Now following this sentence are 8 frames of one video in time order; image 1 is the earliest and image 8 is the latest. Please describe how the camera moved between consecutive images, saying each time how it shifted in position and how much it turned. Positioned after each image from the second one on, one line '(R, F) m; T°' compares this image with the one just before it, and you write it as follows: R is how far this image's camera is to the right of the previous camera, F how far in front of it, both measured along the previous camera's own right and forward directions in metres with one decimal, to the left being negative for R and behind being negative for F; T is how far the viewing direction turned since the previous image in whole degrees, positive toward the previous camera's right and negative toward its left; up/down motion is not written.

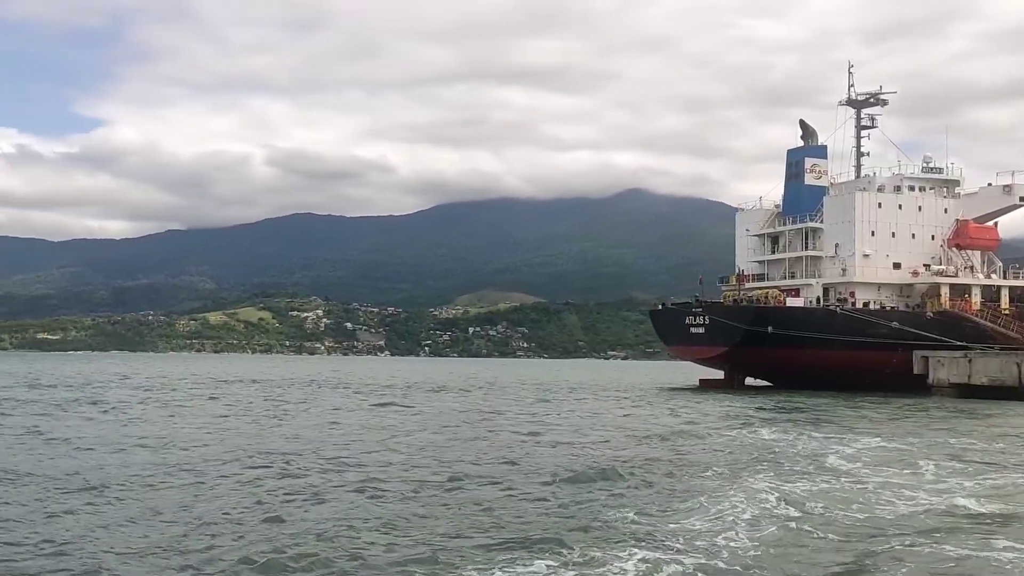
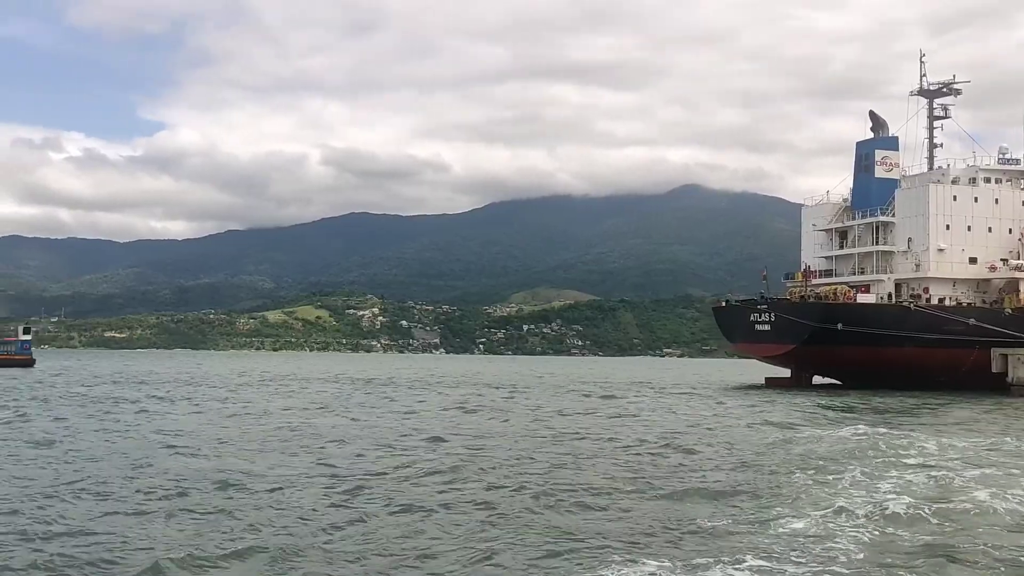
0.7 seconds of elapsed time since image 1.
(-0.3, +0.3) m; -3°
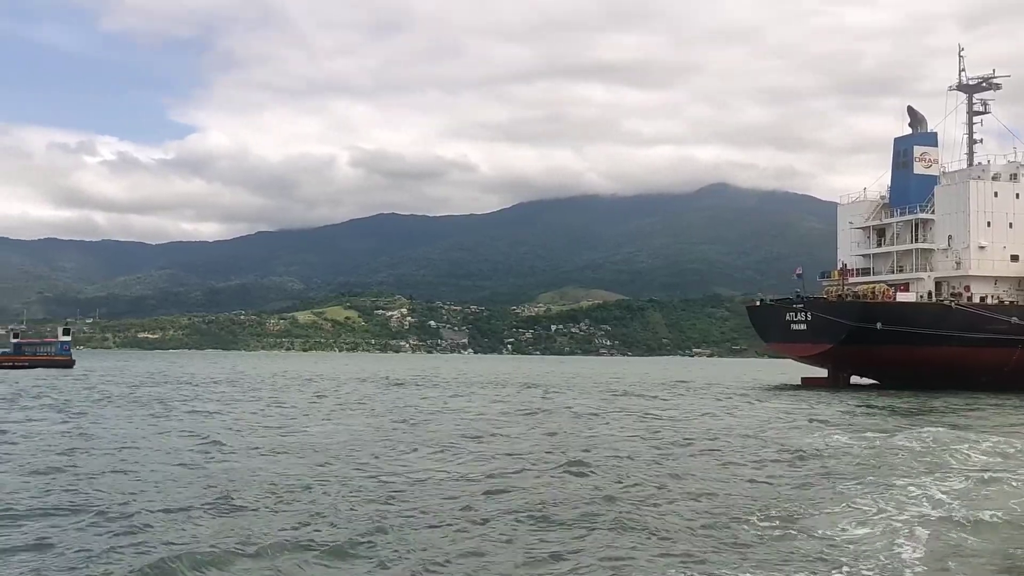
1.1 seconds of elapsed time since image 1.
(-0.2, +0.1) m; -2°
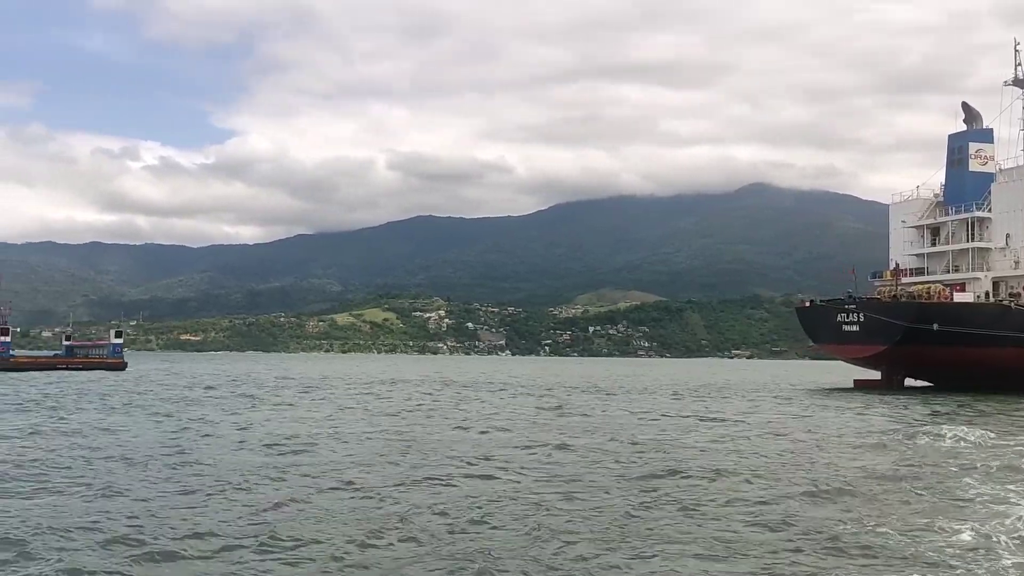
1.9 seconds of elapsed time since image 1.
(-0.3, +0.2) m; -2°
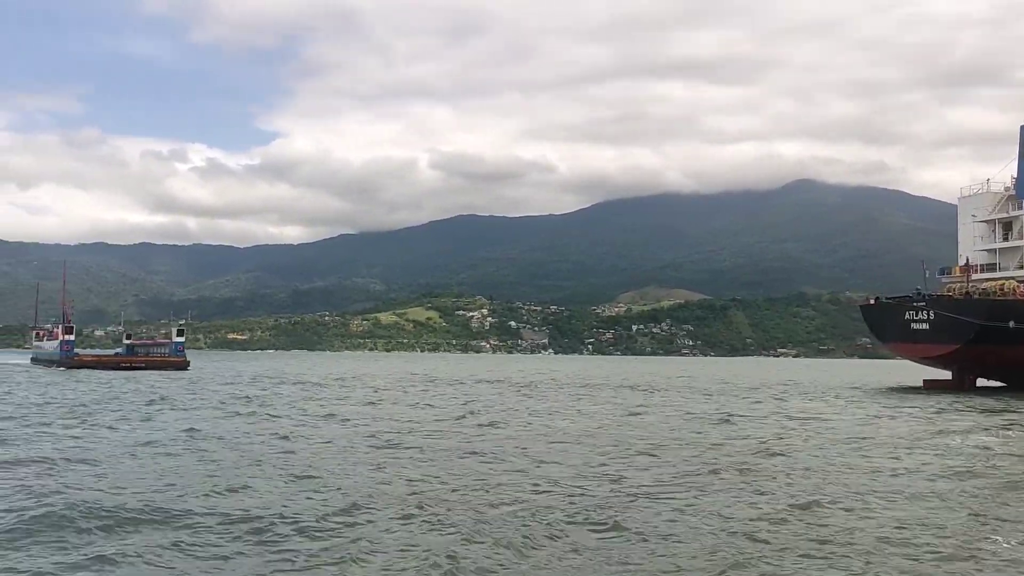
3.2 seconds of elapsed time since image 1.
(-0.6, +0.3) m; -3°
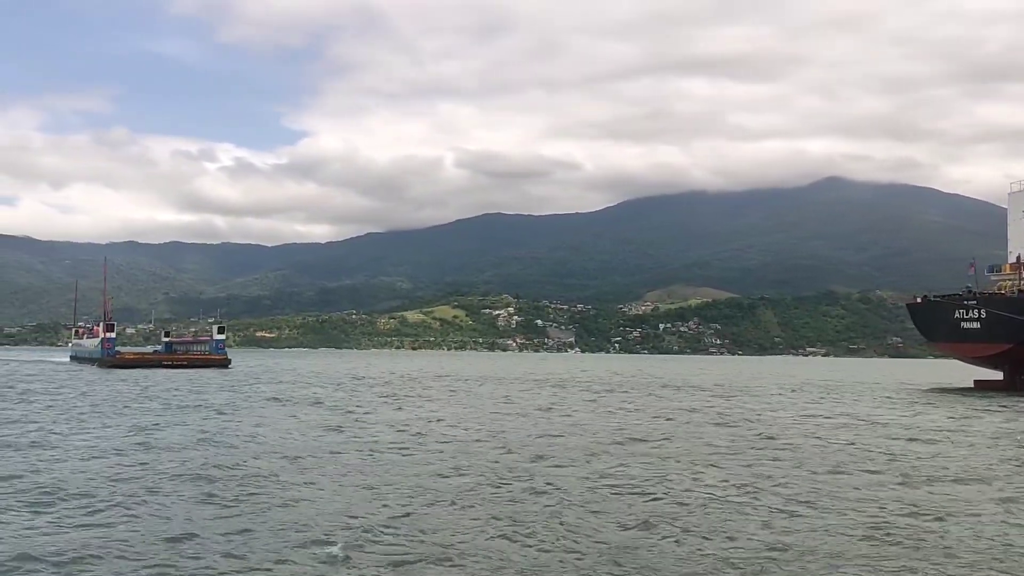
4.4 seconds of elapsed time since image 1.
(-0.5, +0.3) m; -2°
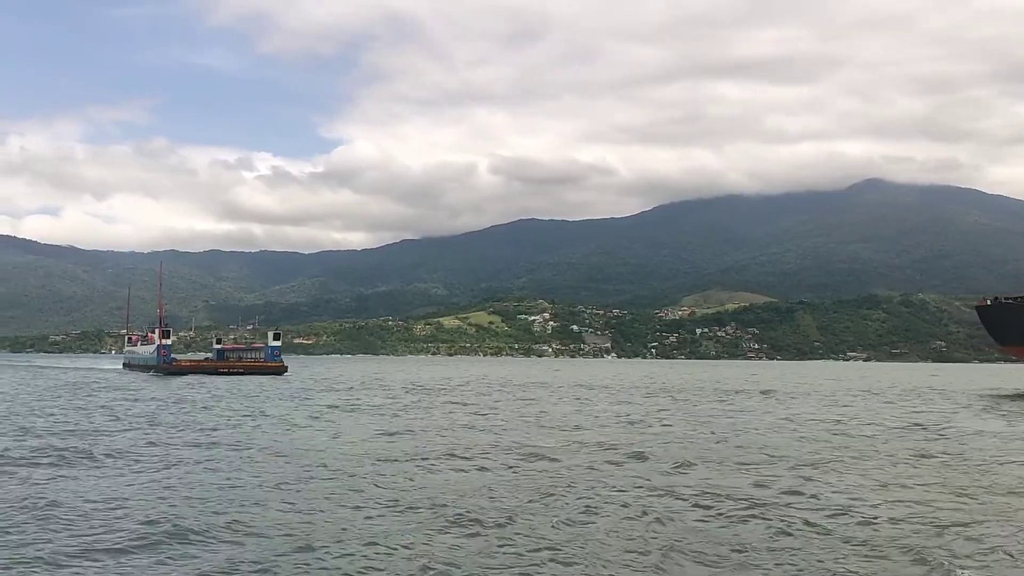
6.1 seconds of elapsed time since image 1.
(-0.7, +0.5) m; -2°
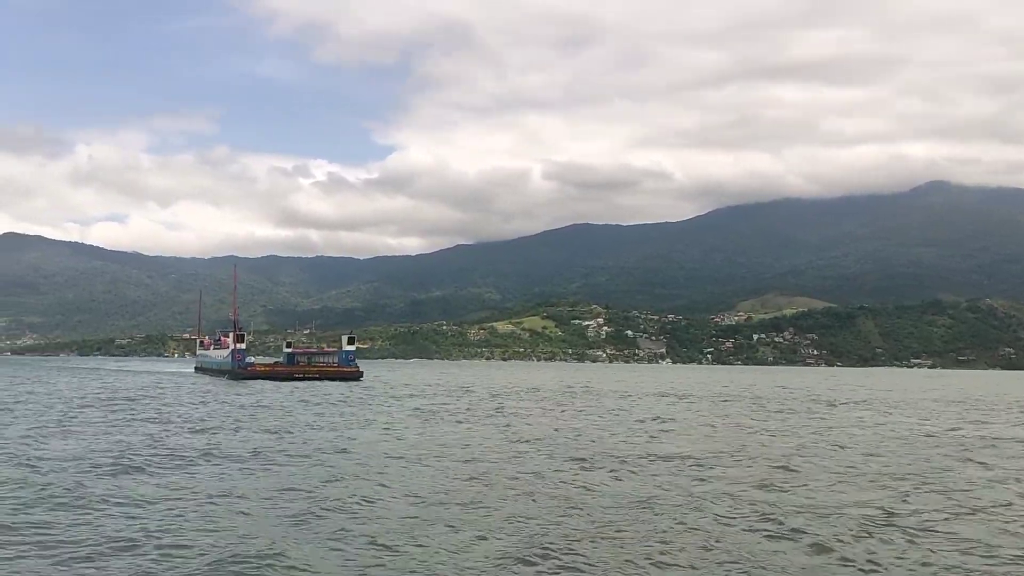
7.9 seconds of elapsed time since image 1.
(-0.7, +0.5) m; -3°
